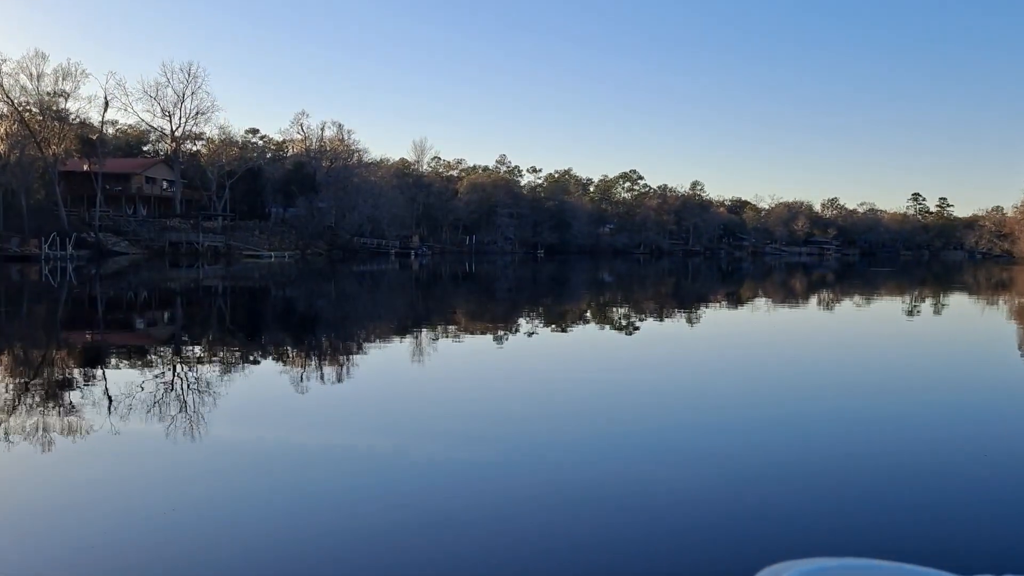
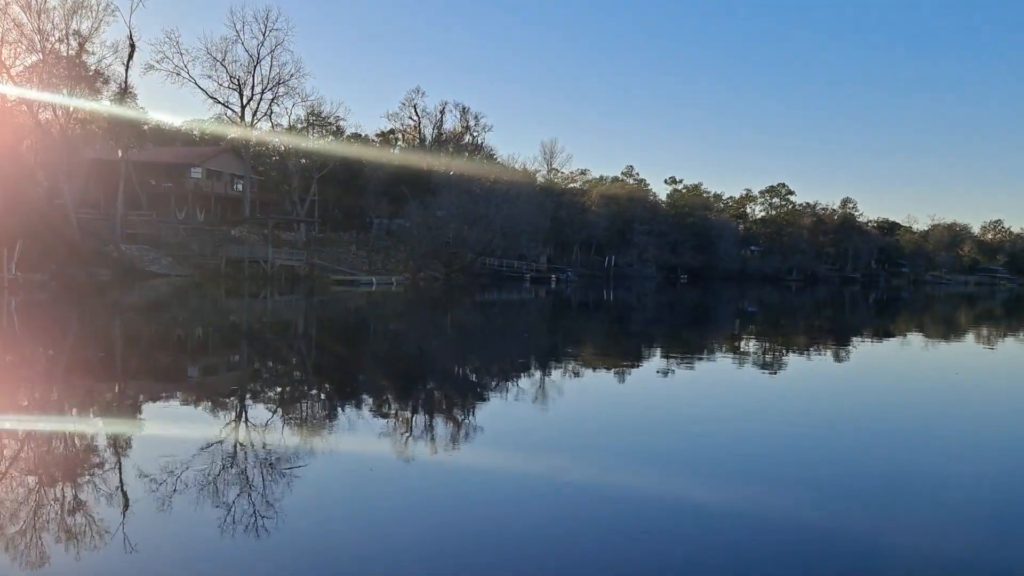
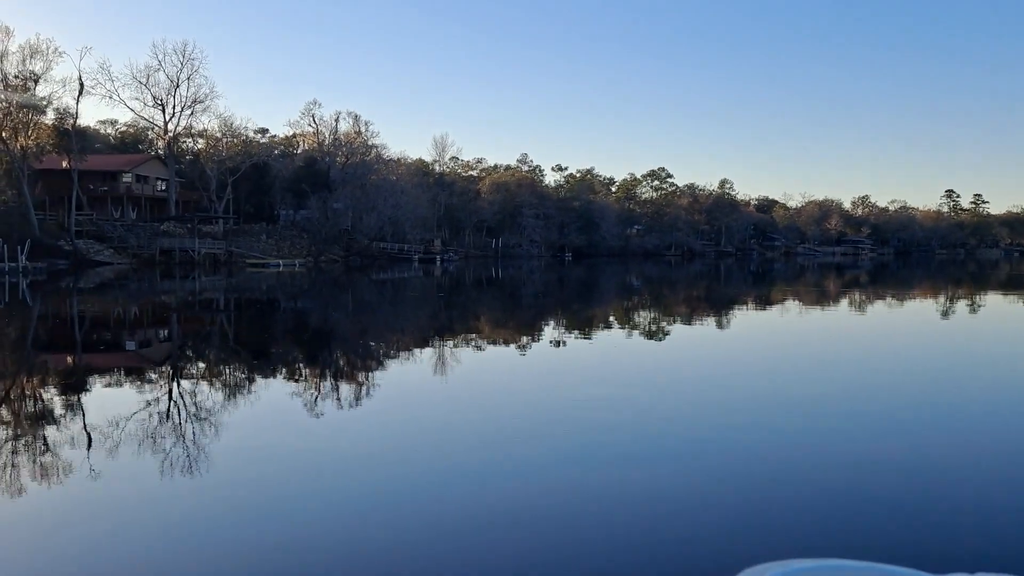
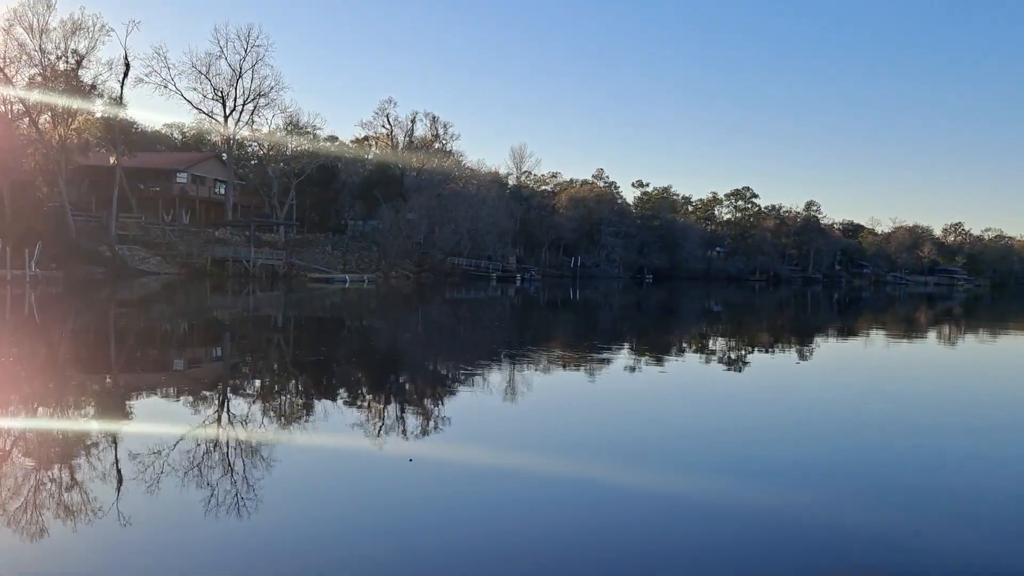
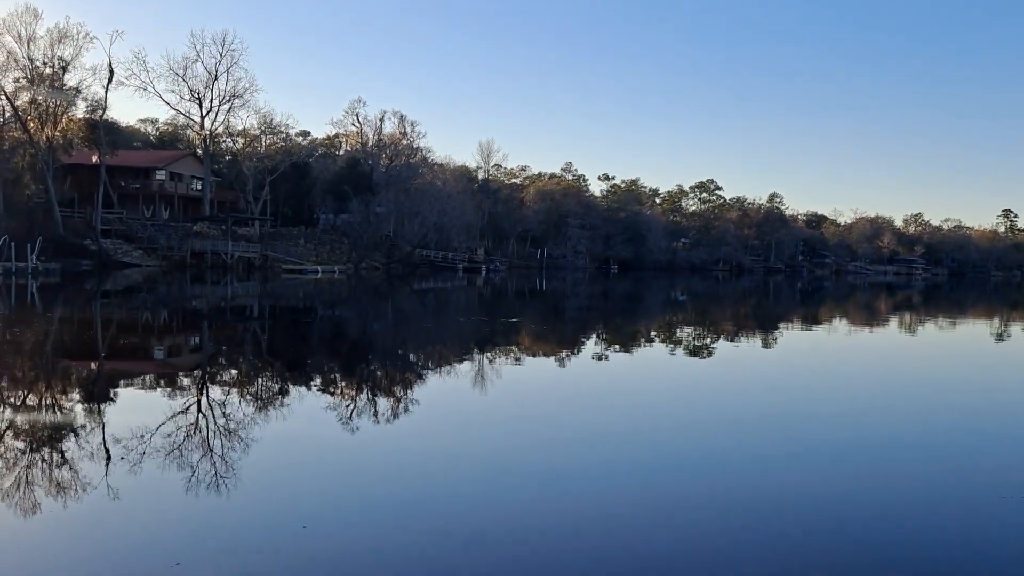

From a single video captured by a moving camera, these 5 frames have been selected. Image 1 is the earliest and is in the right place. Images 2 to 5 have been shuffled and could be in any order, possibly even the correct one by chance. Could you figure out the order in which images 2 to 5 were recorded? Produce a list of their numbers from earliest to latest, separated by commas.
3, 5, 4, 2
